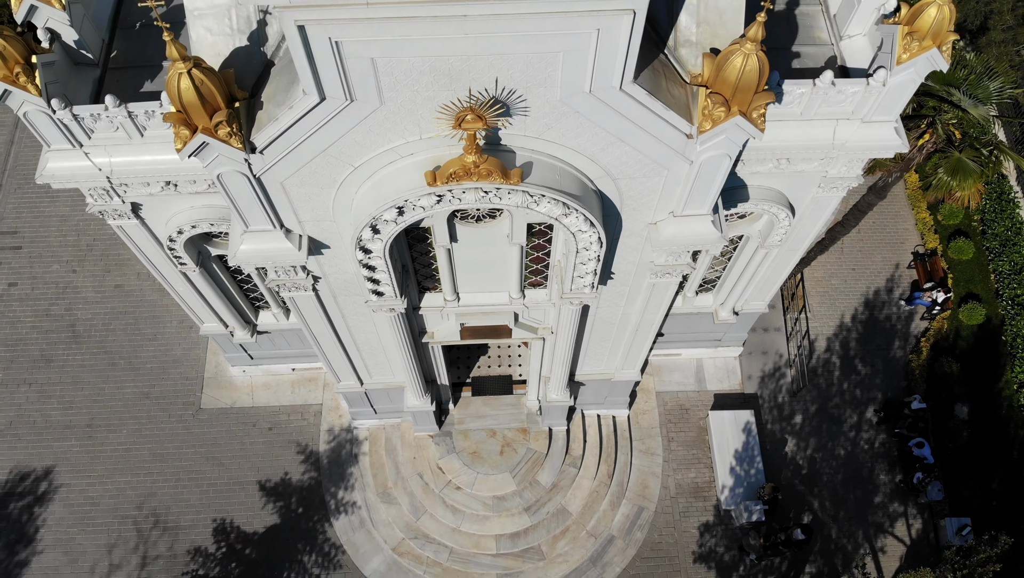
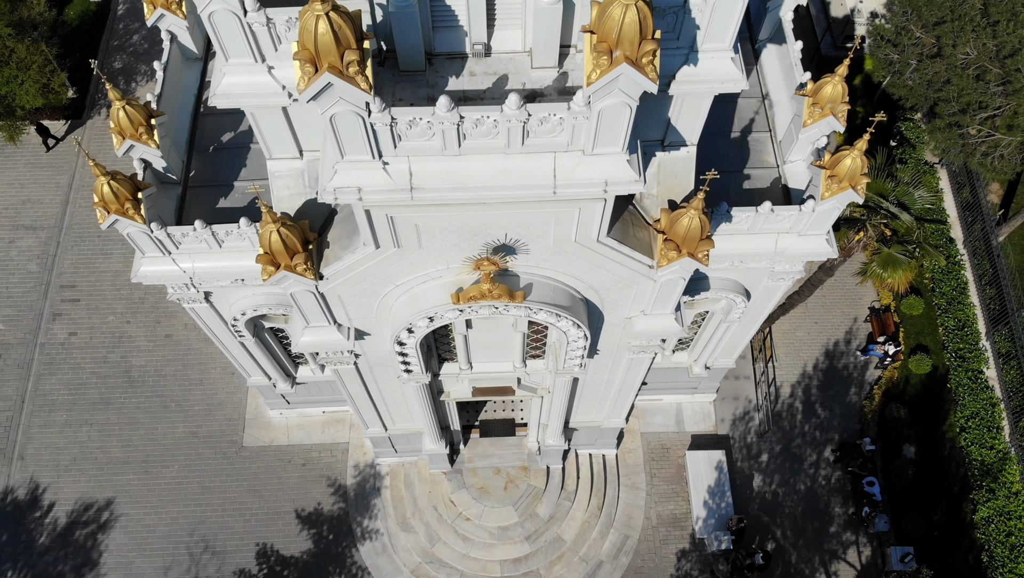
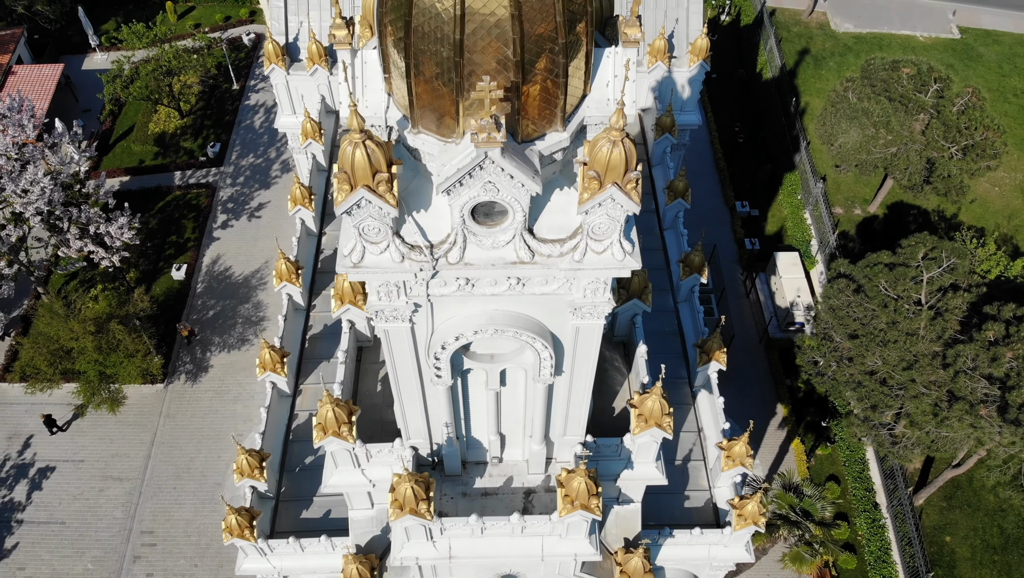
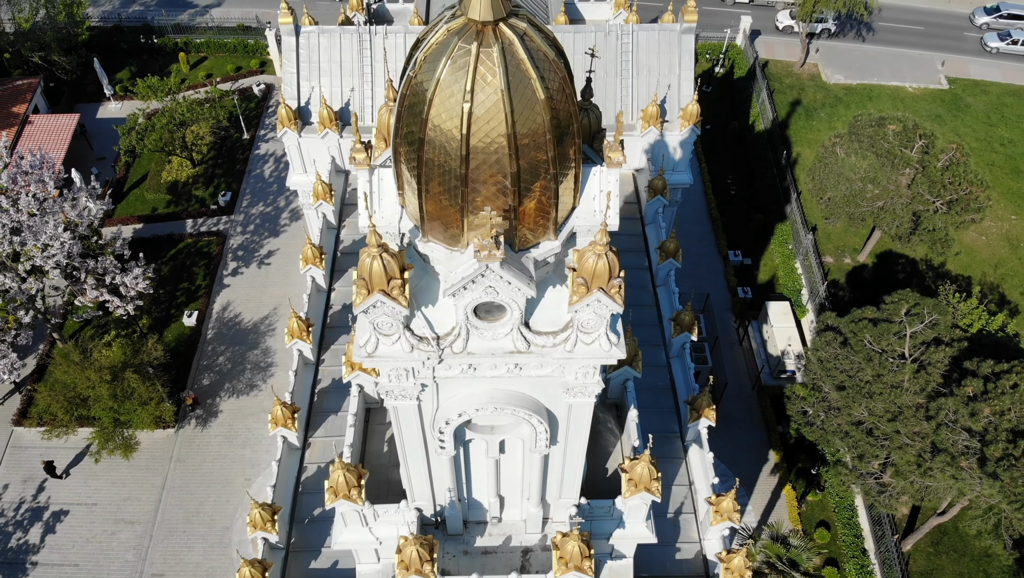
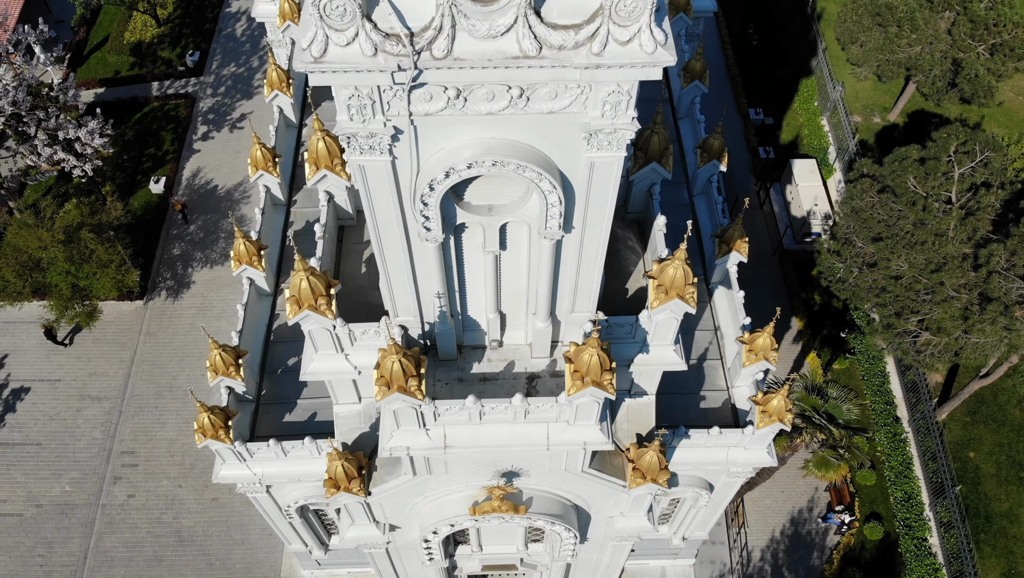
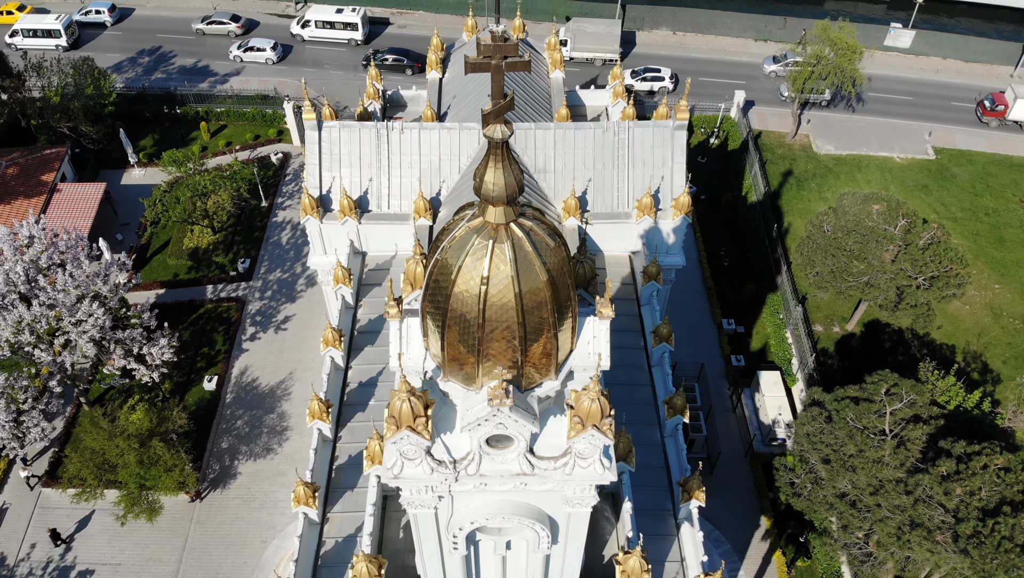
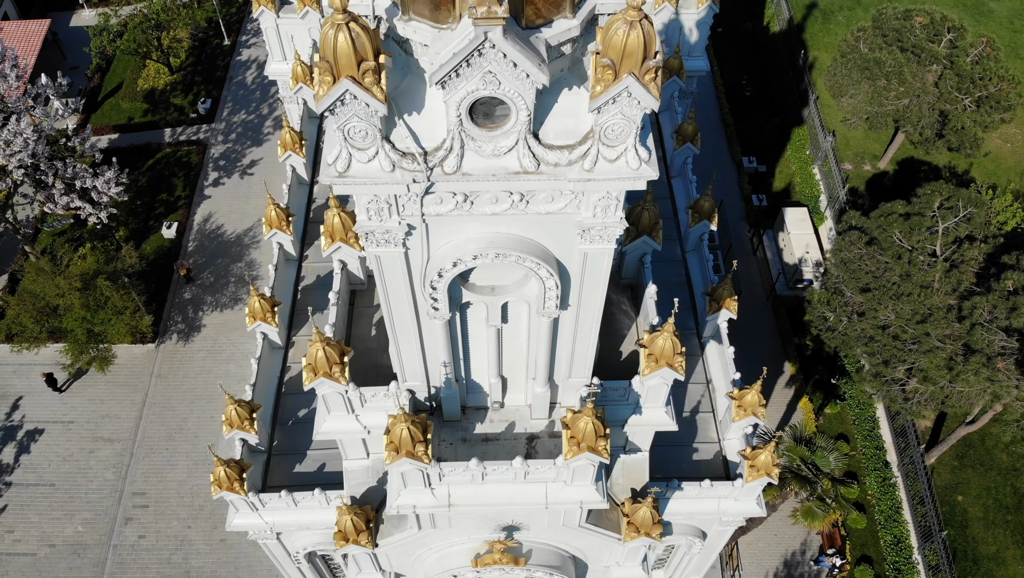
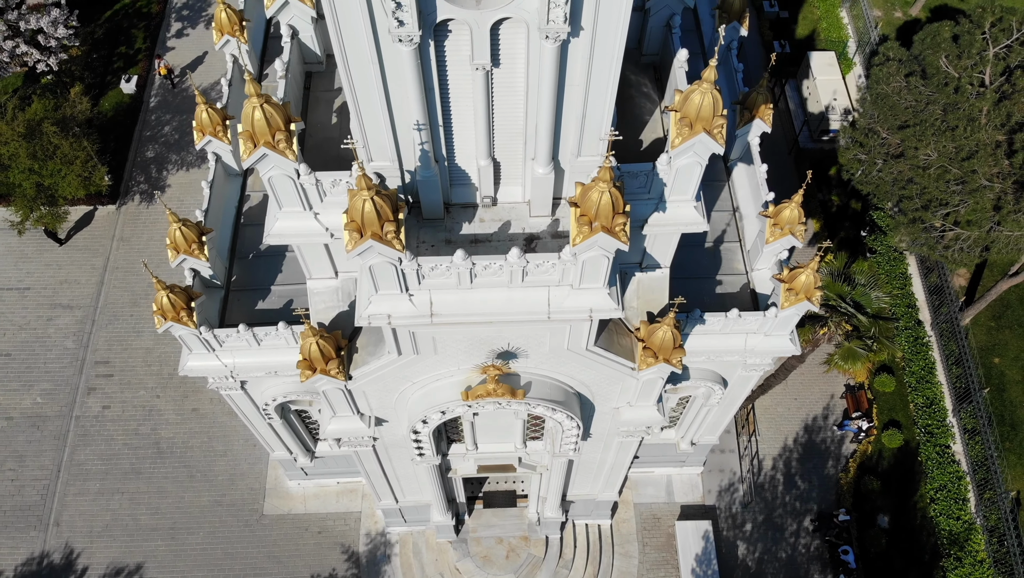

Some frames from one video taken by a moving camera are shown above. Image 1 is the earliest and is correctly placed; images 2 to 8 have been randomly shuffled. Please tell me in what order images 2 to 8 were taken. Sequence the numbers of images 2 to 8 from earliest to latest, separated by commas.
2, 8, 5, 7, 3, 4, 6
